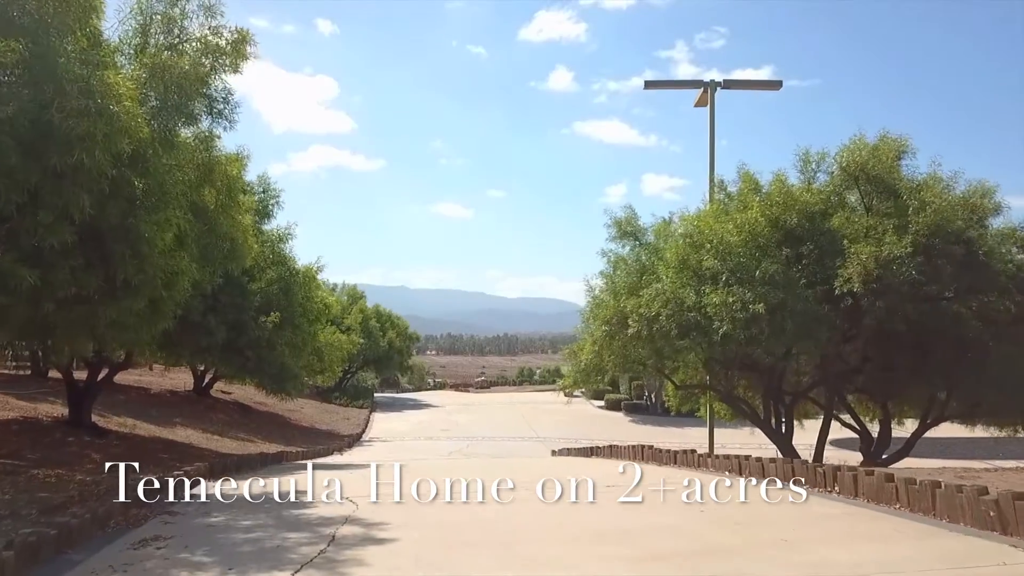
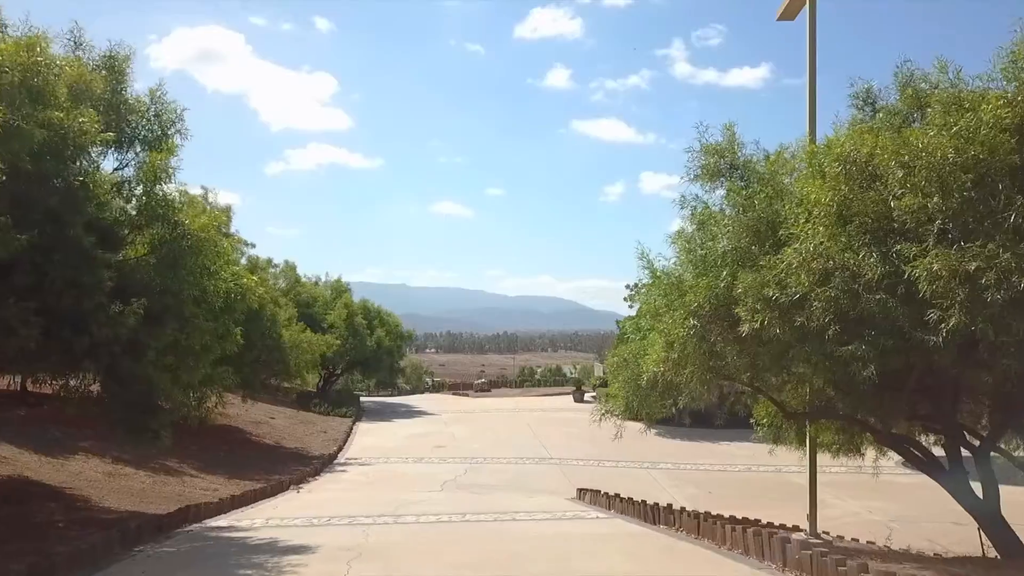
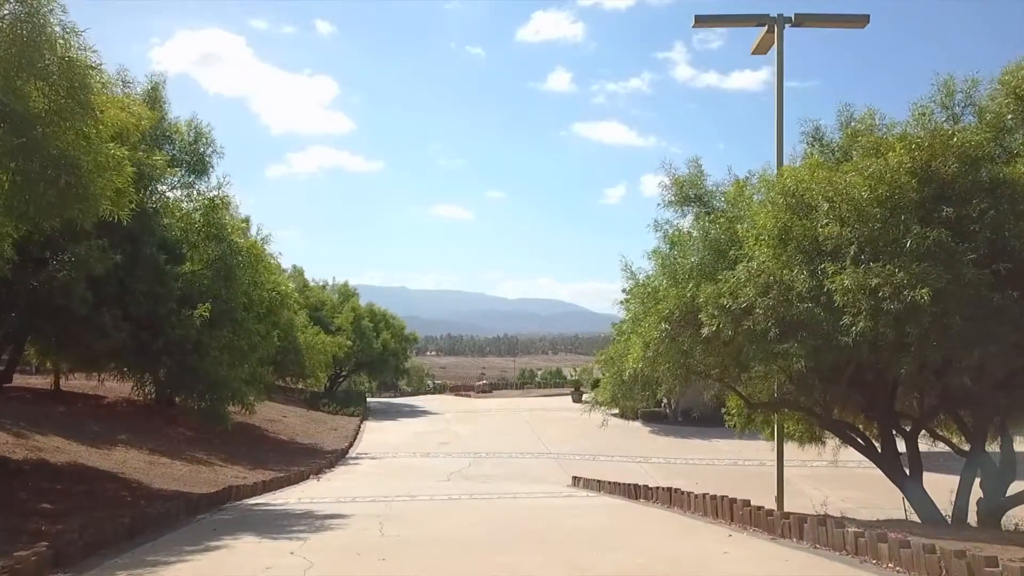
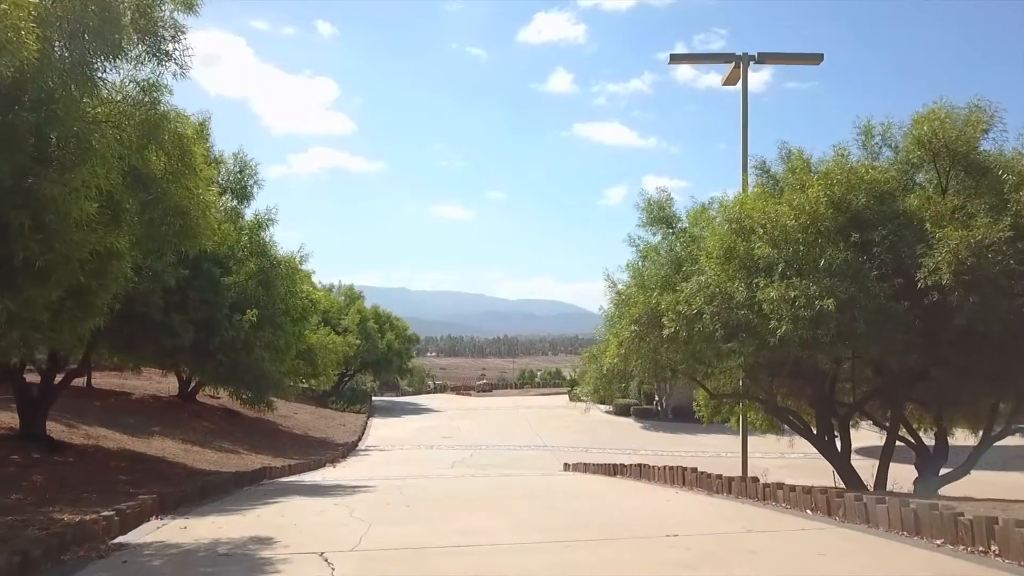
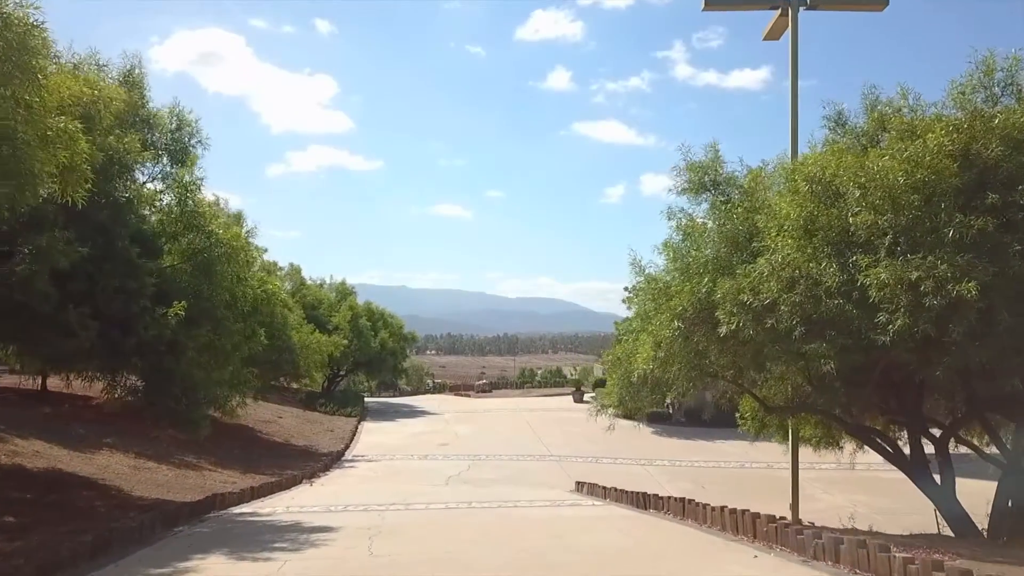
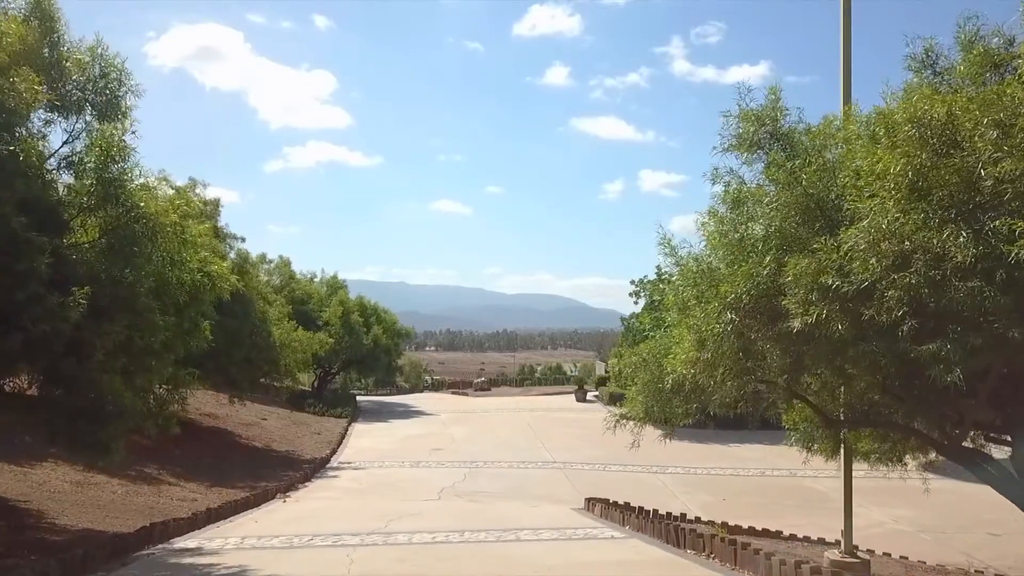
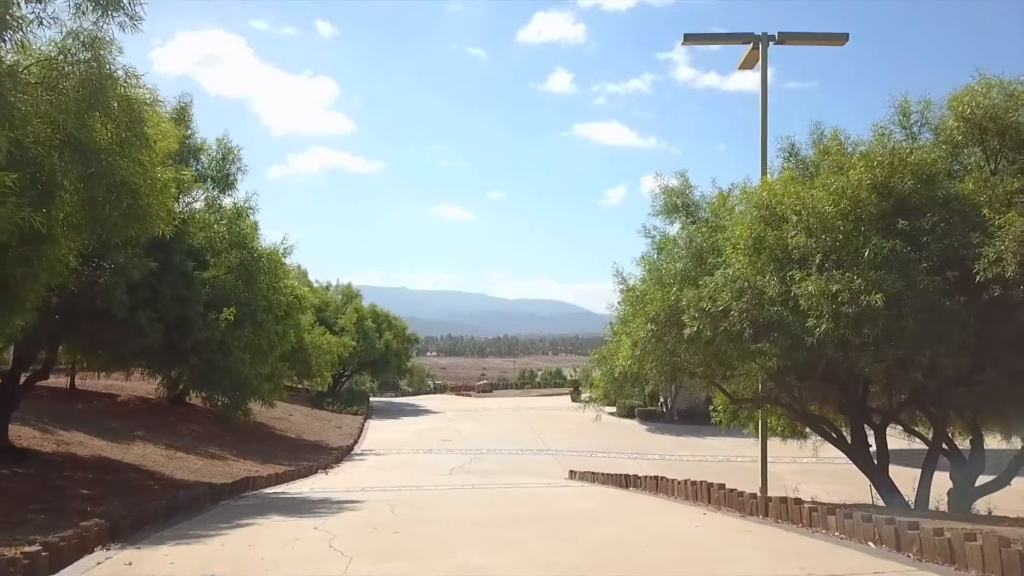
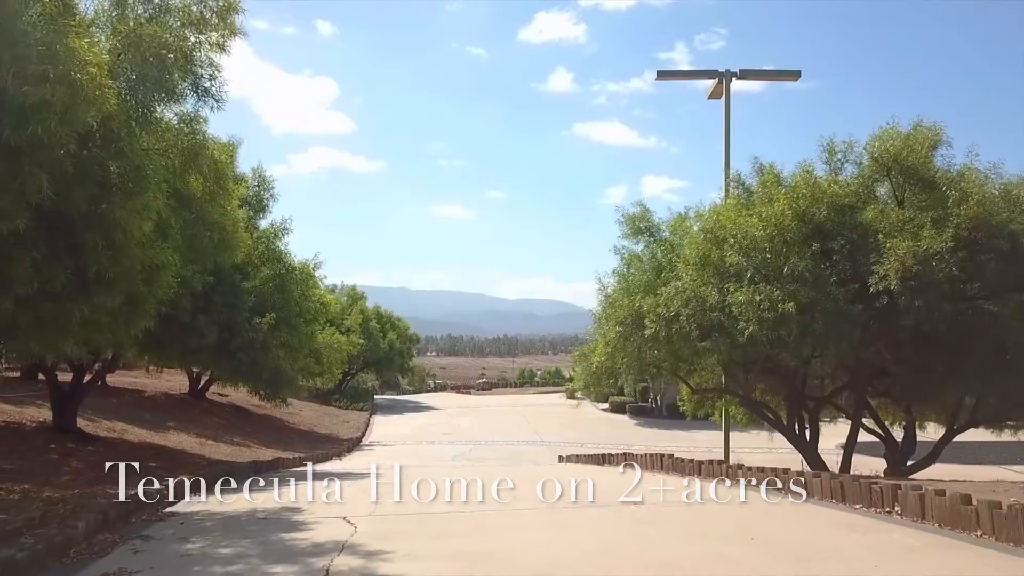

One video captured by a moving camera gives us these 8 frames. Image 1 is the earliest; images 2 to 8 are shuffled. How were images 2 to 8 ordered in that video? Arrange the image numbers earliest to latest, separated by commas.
8, 4, 7, 3, 5, 2, 6
